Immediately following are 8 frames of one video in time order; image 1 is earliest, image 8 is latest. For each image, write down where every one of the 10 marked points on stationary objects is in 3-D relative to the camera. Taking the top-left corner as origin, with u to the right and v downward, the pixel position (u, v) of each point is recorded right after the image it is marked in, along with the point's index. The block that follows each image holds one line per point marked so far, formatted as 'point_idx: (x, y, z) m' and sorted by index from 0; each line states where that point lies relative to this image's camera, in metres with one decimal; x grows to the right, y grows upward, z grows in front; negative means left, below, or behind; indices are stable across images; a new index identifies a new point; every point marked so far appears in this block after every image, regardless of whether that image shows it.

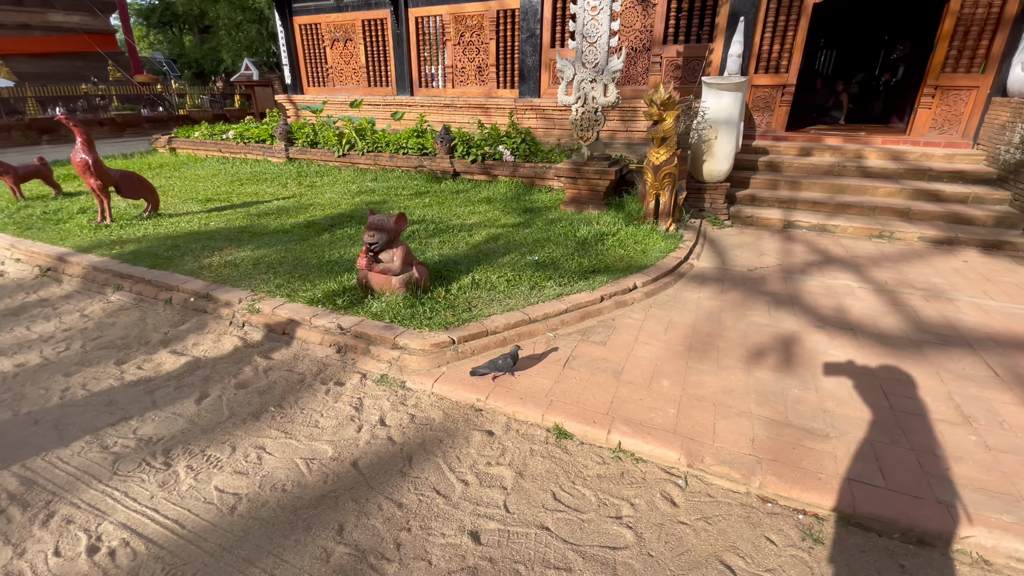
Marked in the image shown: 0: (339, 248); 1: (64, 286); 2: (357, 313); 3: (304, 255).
0: (-1.3, +0.3, +3.6) m
1: (-3.1, 0.0, +3.3) m
2: (-0.8, -0.1, +2.6) m
3: (-1.5, +0.2, +3.4) m
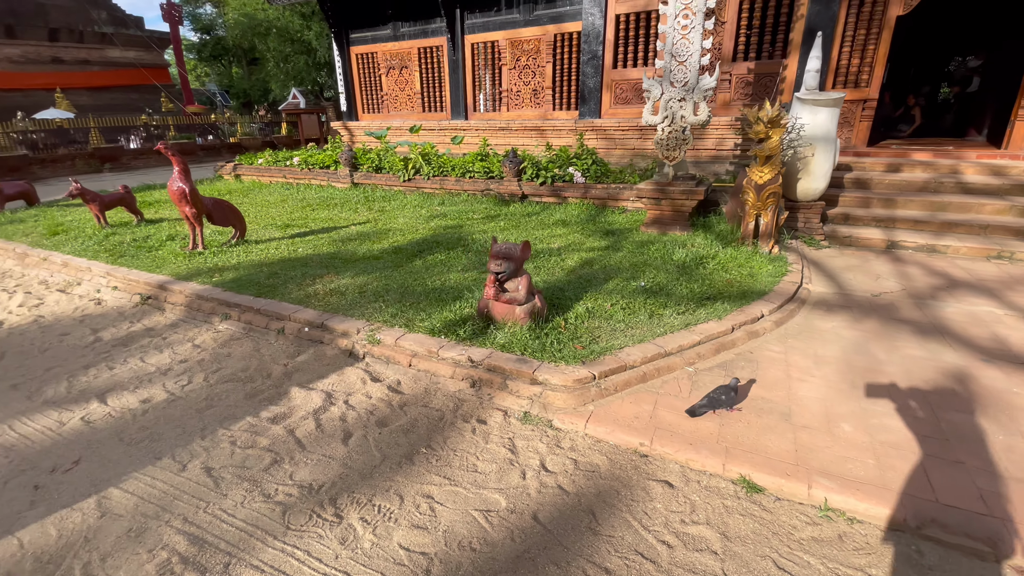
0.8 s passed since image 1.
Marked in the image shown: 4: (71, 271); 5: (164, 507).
0: (-0.6, +0.1, +3.5) m
1: (-2.4, -0.2, +3.3) m
2: (-0.2, -0.3, +2.5) m
3: (-0.8, 0.0, +3.3) m
4: (-3.8, +0.1, +4.1) m
5: (-1.1, -0.7, +1.6) m
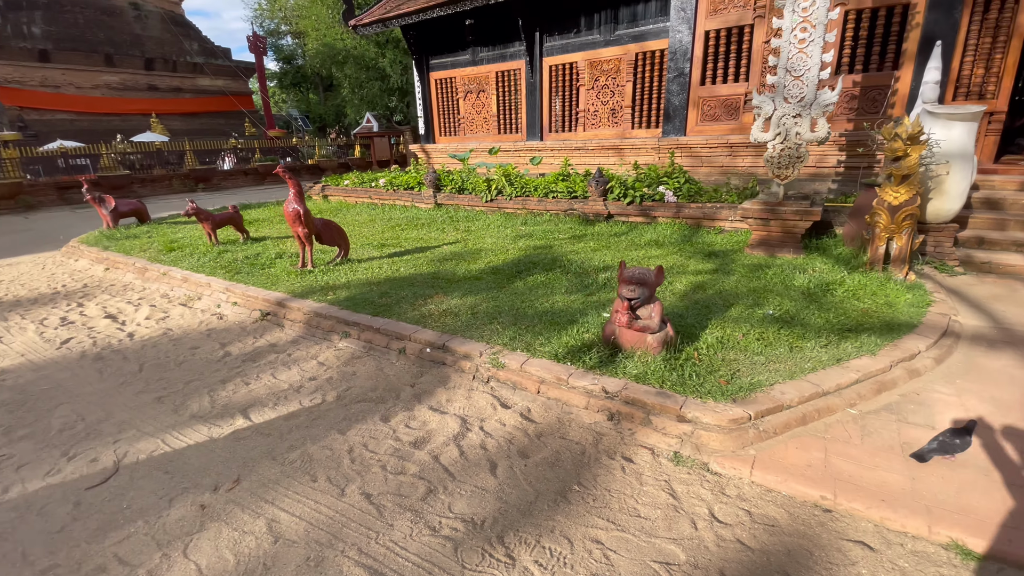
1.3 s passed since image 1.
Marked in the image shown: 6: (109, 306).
0: (+0.2, -0.1, +3.5) m
1: (-1.6, -0.3, +3.4) m
2: (+0.5, -0.4, +2.4) m
3: (0.0, -0.1, +3.3) m
4: (-2.9, 0.0, +4.4) m
5: (-0.6, -0.8, +1.5) m
6: (-3.5, -0.2, +4.1) m
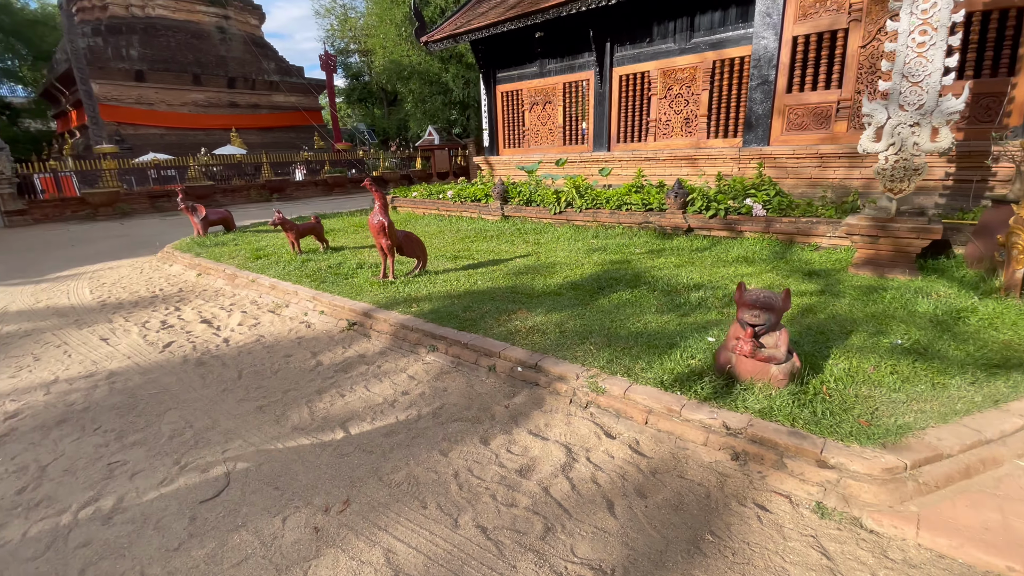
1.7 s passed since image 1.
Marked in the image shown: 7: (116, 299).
0: (+0.8, -0.2, +3.3) m
1: (-1.0, -0.4, +3.4) m
2: (+1.0, -0.5, +2.1) m
3: (+0.6, -0.2, +3.2) m
4: (-2.2, 0.0, +4.5) m
5: (-0.2, -0.9, +1.5) m
6: (-2.8, -0.2, +4.3) m
7: (-4.0, -0.1, +4.9) m
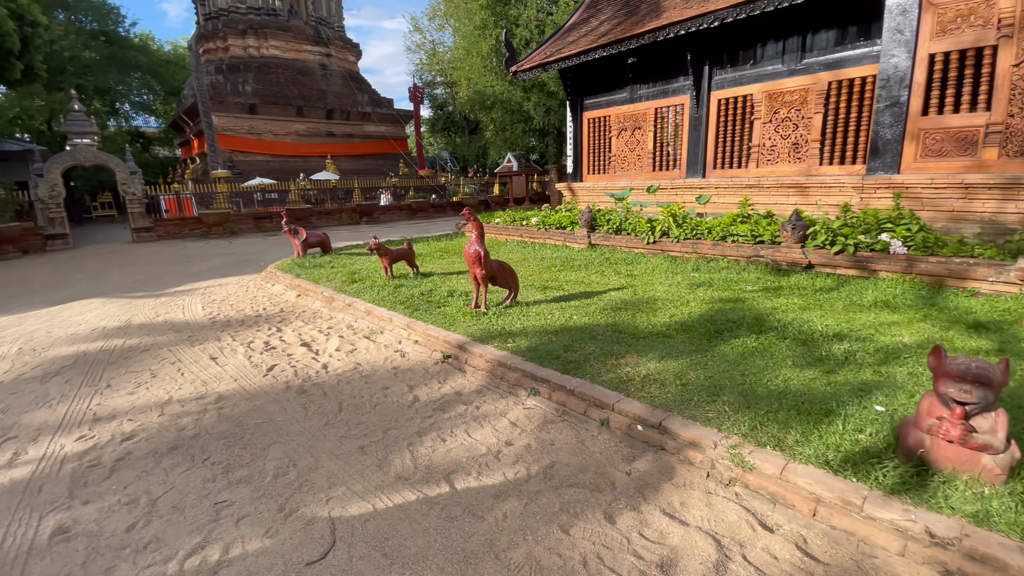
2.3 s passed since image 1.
0: (+1.5, -0.5, +2.9) m
1: (-0.3, -0.6, +3.3) m
2: (+1.5, -0.8, +1.7) m
3: (+1.3, -0.5, +2.7) m
4: (-1.3, -0.3, +4.5) m
5: (+0.2, -1.0, +1.2) m
6: (-1.9, -0.4, +4.4) m
7: (-3.1, -0.3, +5.1) m
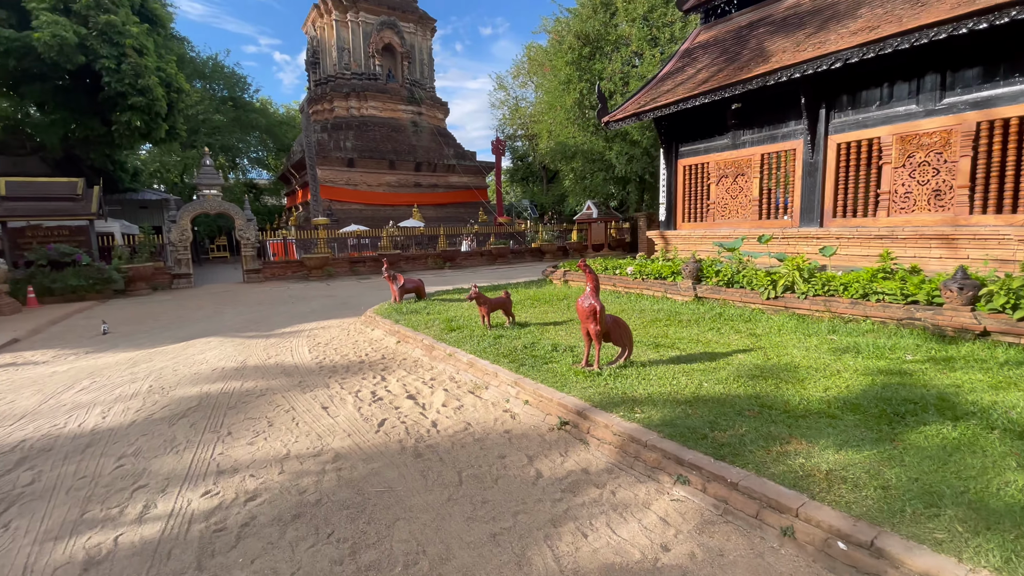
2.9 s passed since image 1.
0: (+2.2, -0.9, +2.3) m
1: (+0.5, -1.0, +2.9) m
2: (+2.0, -1.0, +1.1) m
3: (+2.0, -0.9, +2.2) m
4: (-0.3, -0.8, +4.3) m
5: (+0.7, -1.2, +0.7) m
6: (-0.9, -0.9, +4.3) m
7: (-1.9, -0.8, +5.1) m
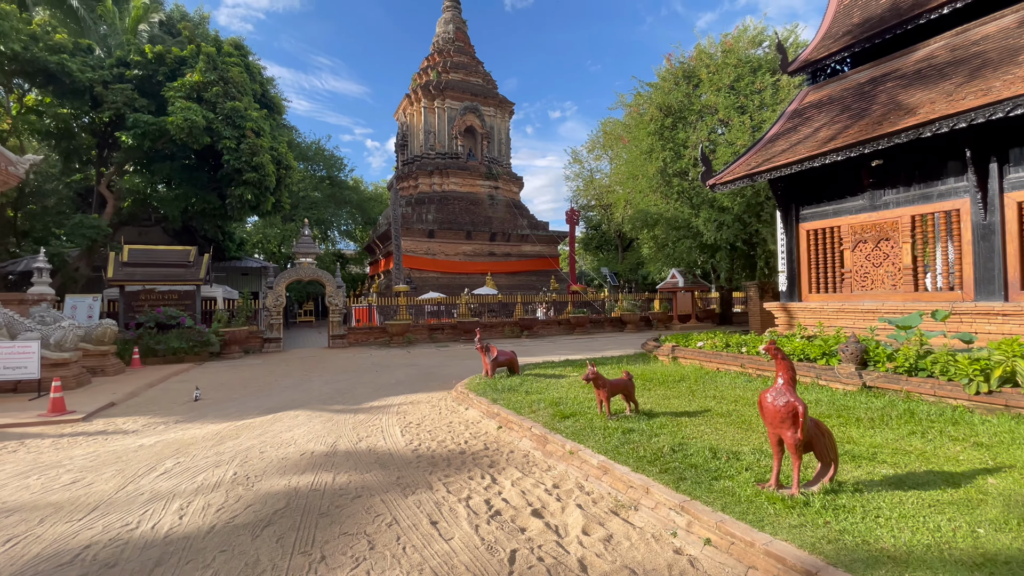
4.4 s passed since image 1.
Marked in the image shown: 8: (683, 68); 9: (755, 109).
0: (+3.0, -1.2, +1.0) m
1: (+1.3, -1.4, +1.9) m
2: (+2.6, -1.2, -0.1) m
3: (+2.7, -1.2, +1.0) m
4: (+0.7, -1.4, +3.4) m
5: (+1.2, -1.3, -0.3) m
6: (+0.1, -1.5, +3.4) m
7: (-0.8, -1.5, +4.4) m
8: (+6.8, +8.8, +19.2) m
9: (+8.7, +6.4, +17.2) m
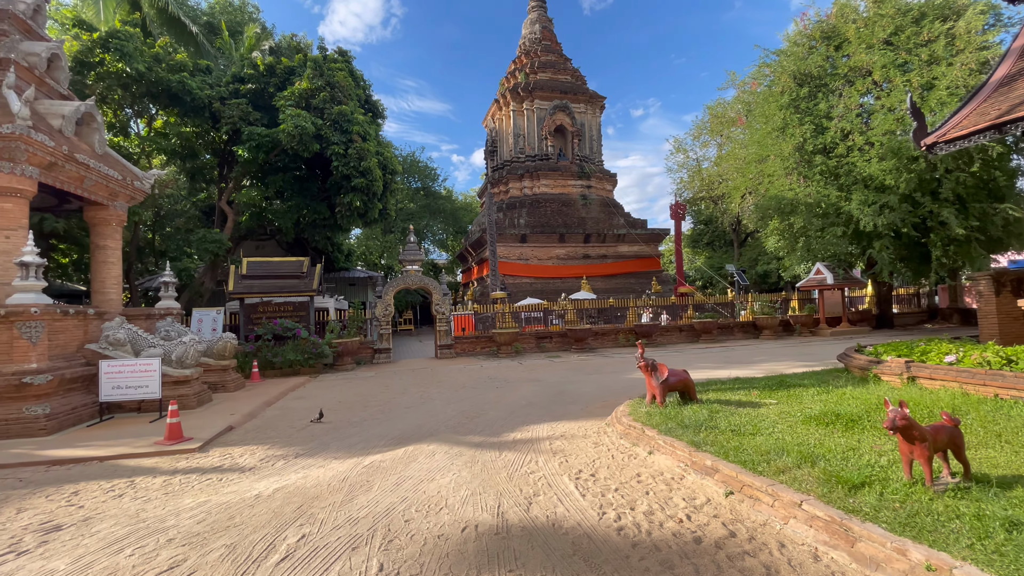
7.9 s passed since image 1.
0: (+3.9, -1.1, -1.0) m
1: (+2.4, -1.3, +0.1) m
2: (+3.3, -1.1, -2.1) m
3: (+3.6, -1.1, -1.0) m
4: (+2.1, -1.3, +1.7) m
5: (+1.9, -1.2, -2.1) m
6: (+1.5, -1.4, +1.8) m
7: (+0.8, -1.5, +3.0) m
8: (+10.5, +8.9, +16.3) m
9: (+12.1, +6.6, +14.0) m
